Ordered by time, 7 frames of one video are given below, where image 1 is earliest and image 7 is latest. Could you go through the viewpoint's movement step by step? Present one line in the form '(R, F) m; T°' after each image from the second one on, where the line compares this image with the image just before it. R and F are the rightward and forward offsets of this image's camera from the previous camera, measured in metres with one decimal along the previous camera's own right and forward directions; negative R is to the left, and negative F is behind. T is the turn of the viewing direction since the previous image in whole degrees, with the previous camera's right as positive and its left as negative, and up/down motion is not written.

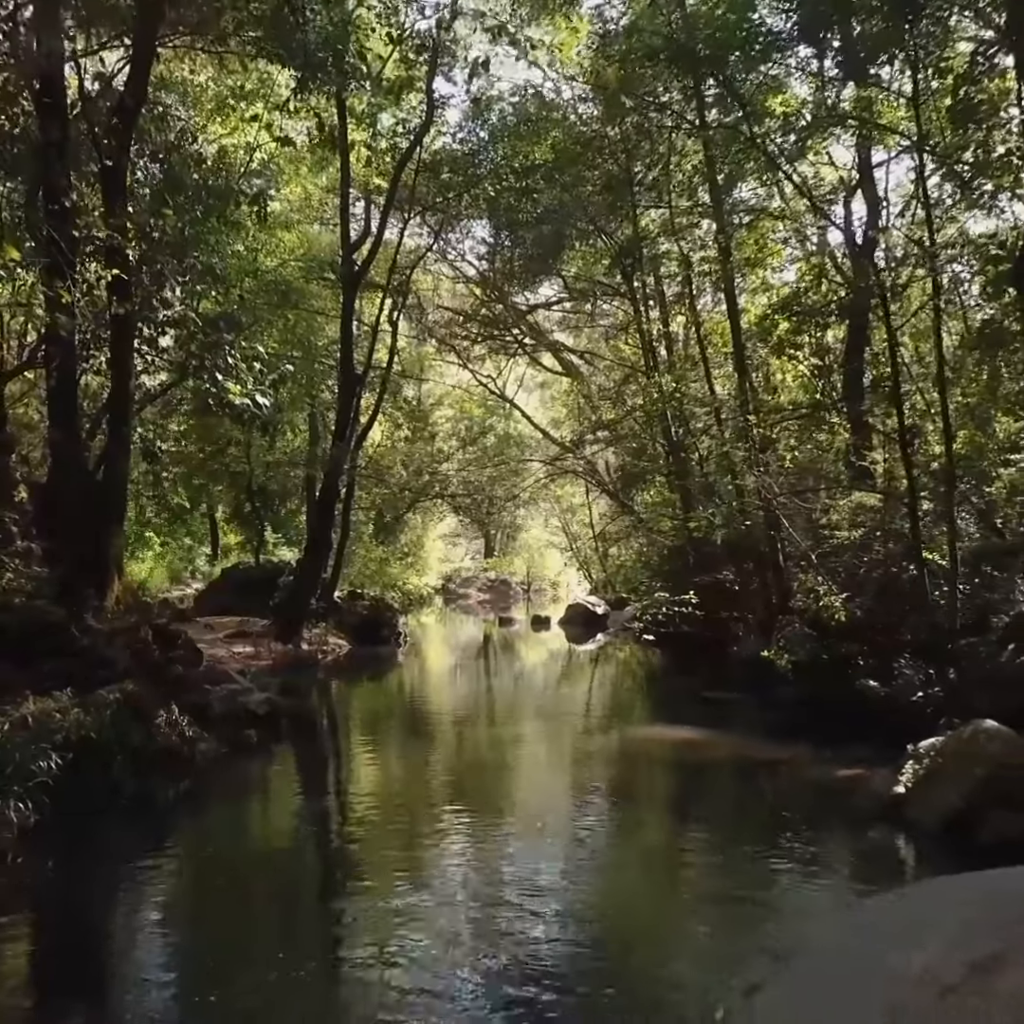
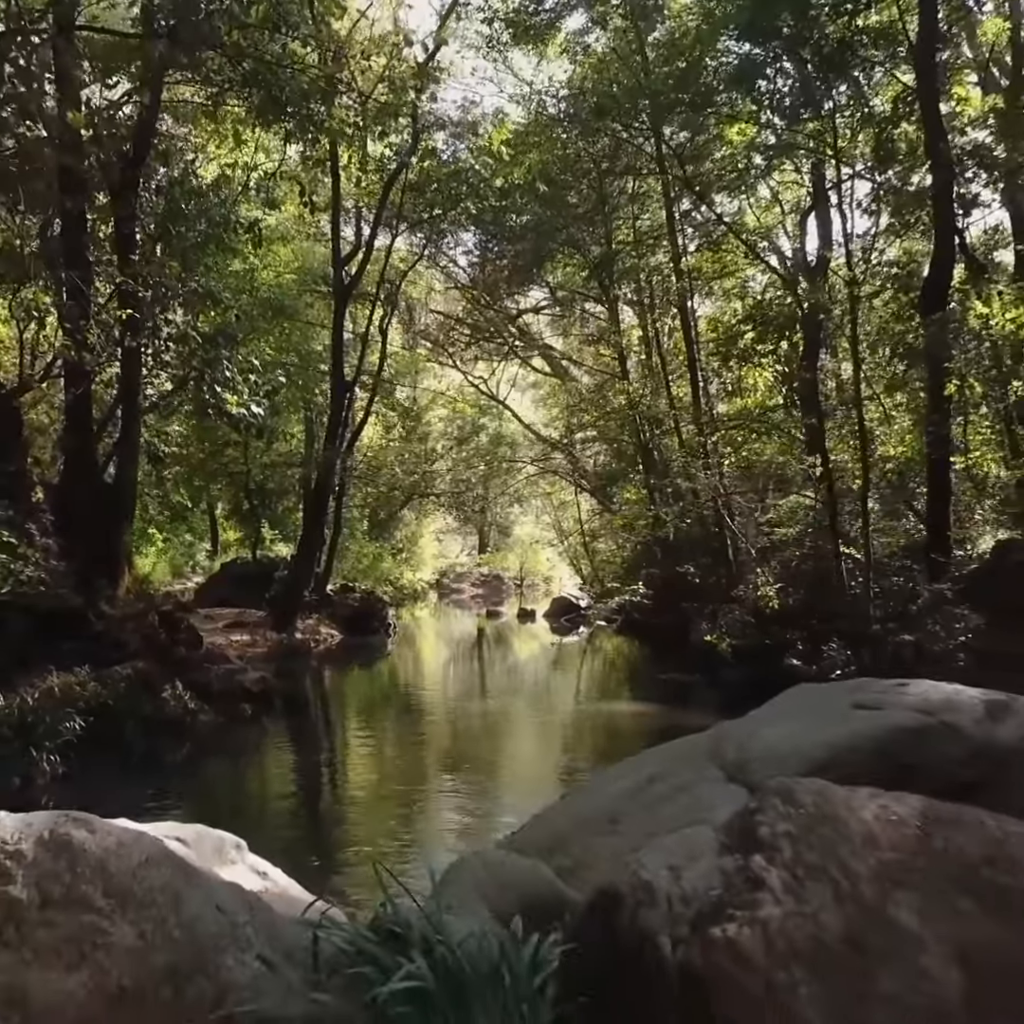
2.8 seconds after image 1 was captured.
(+0.4, -1.4) m; 0°
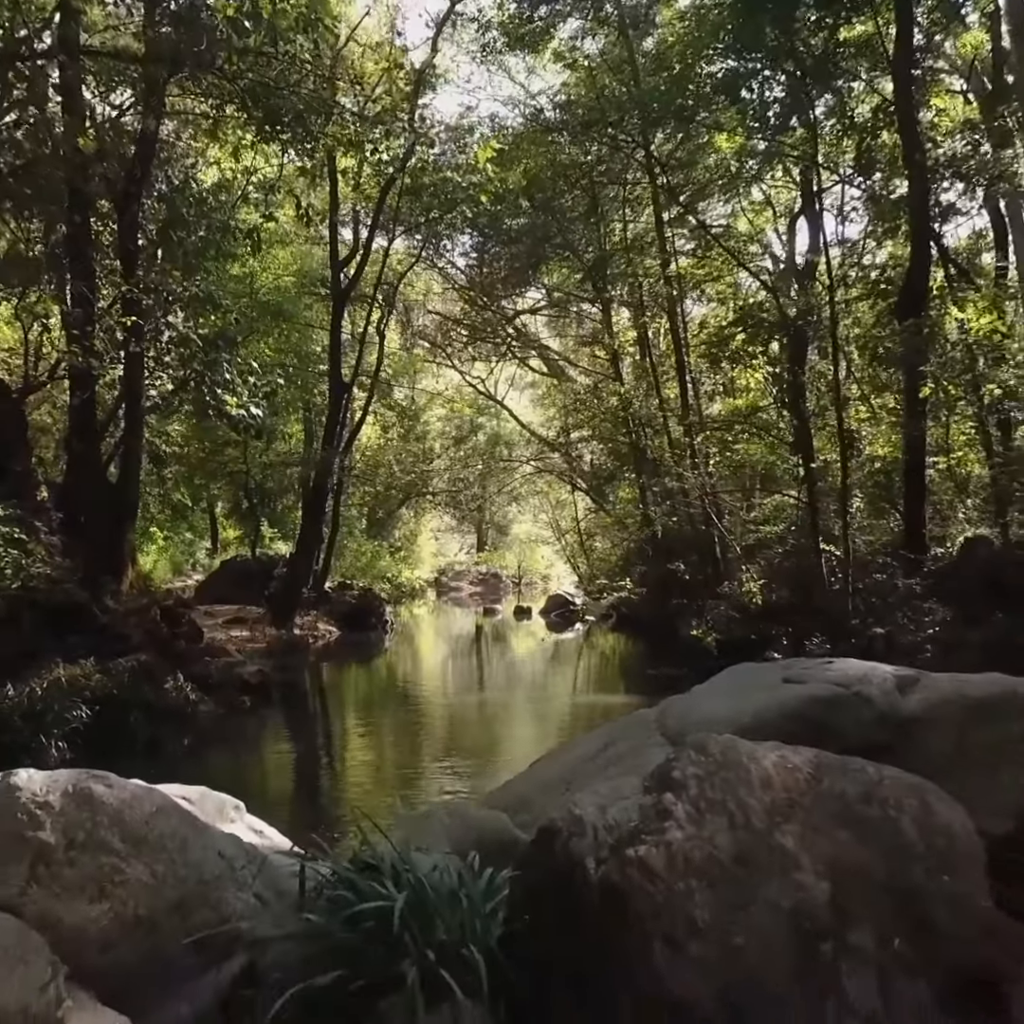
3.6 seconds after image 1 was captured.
(+0.1, -0.4) m; 0°
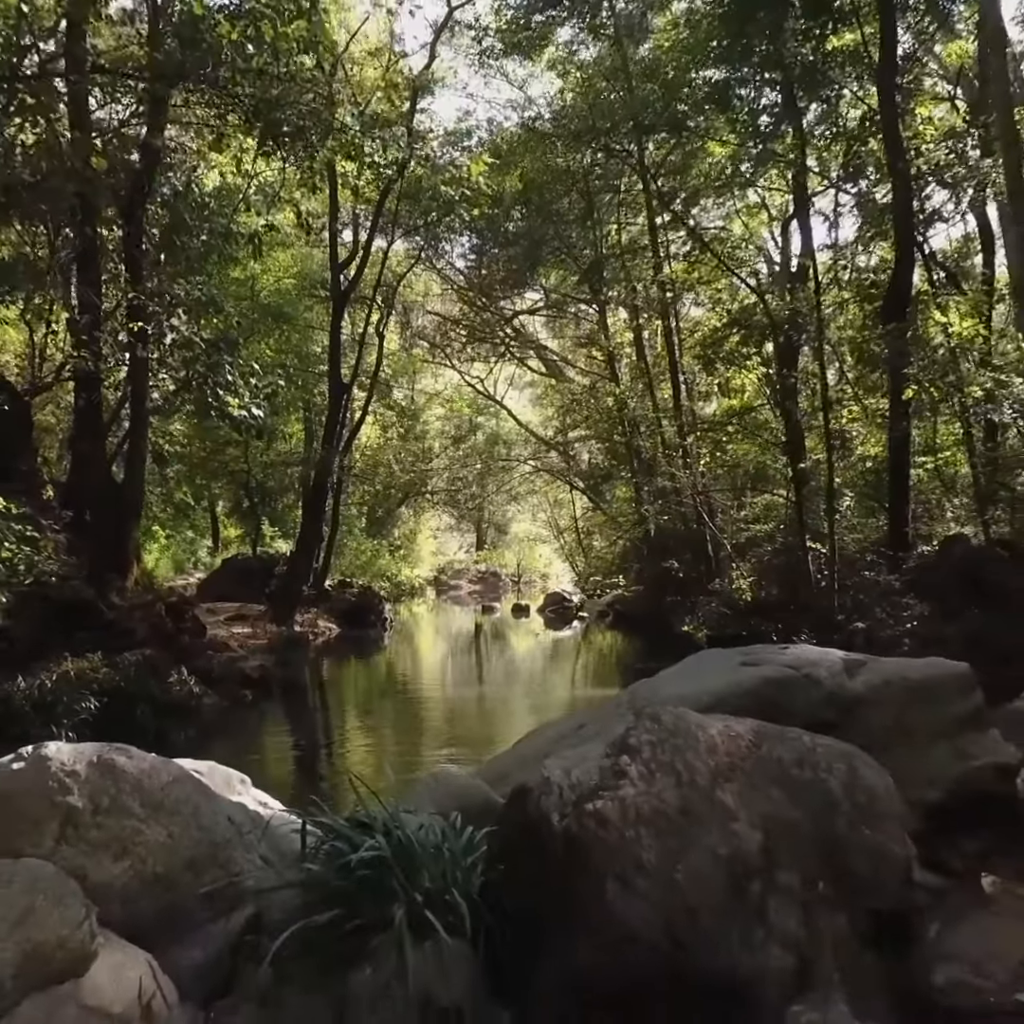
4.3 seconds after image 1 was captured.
(+0.1, -0.3) m; 0°
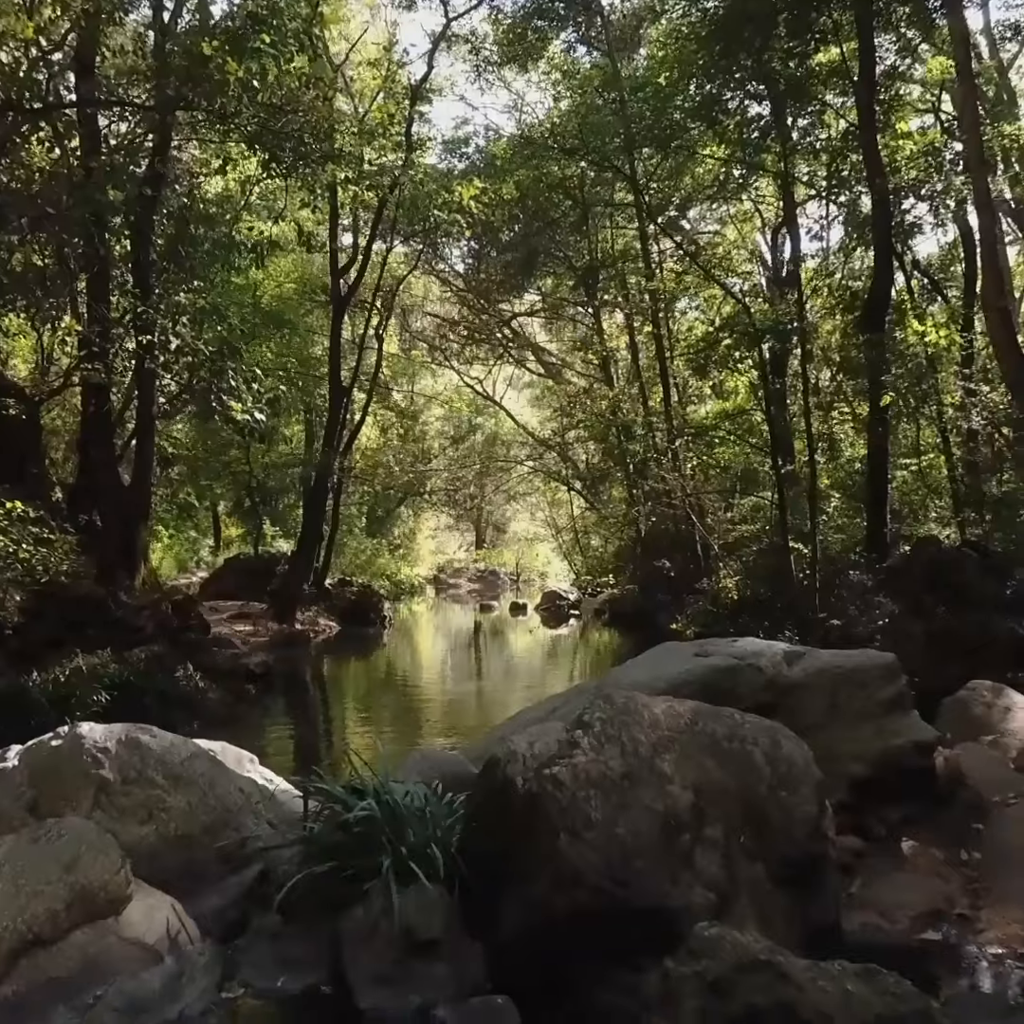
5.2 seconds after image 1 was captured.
(+0.1, -0.5) m; 0°
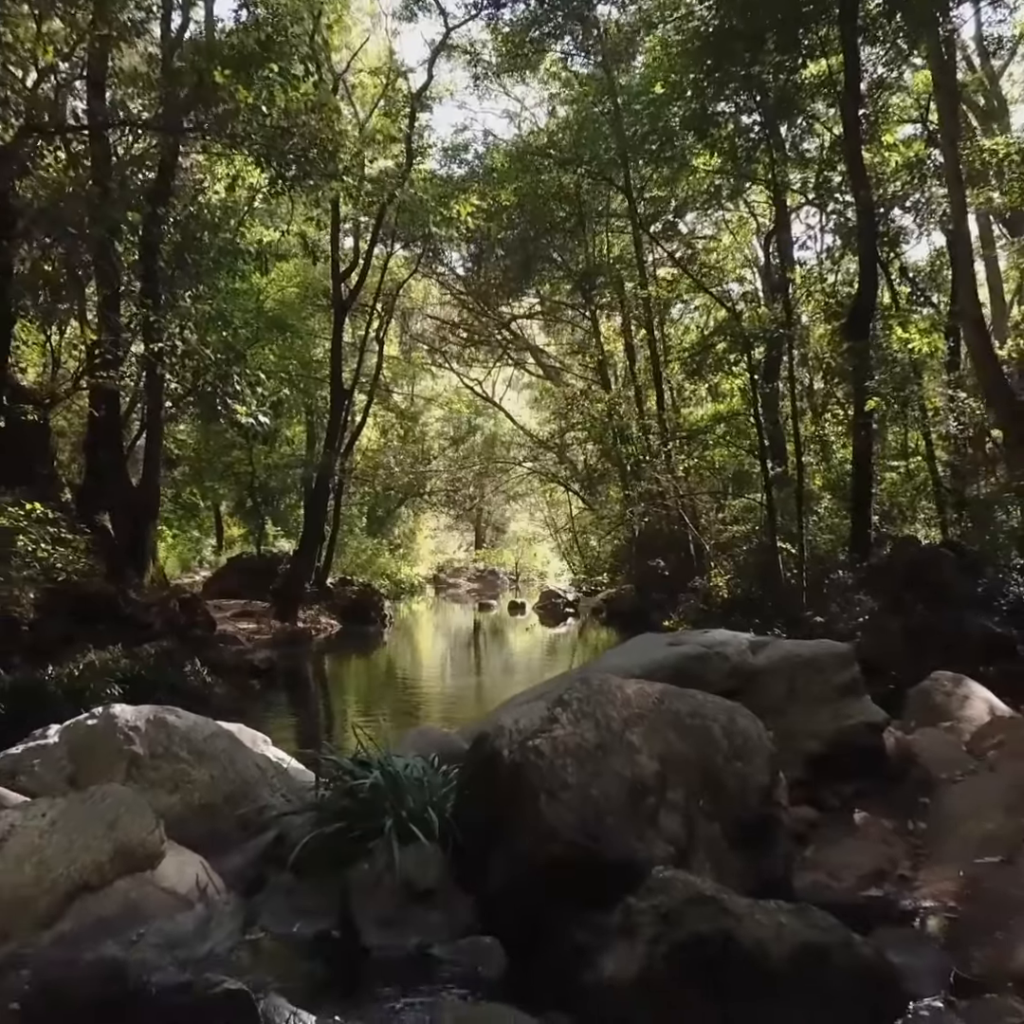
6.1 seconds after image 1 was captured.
(0.0, -0.4) m; 0°
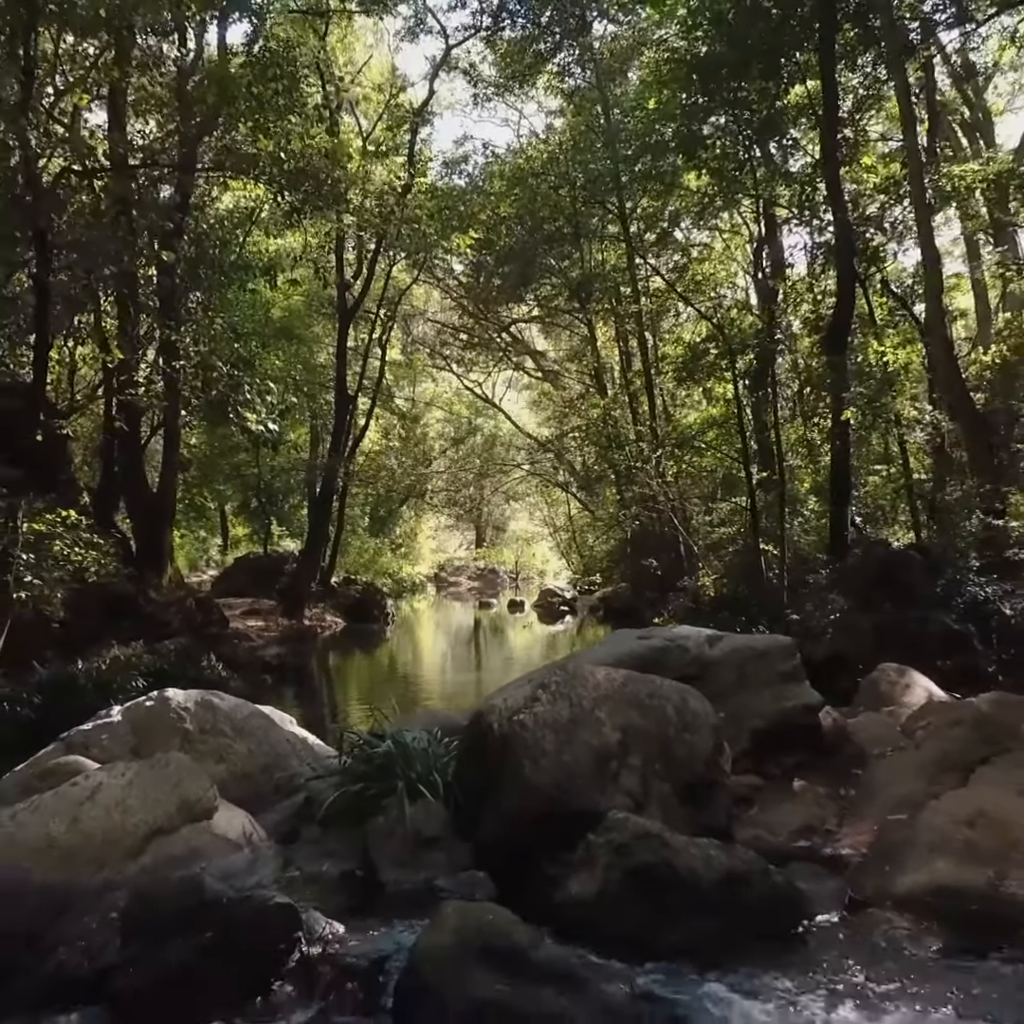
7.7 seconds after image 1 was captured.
(0.0, -0.8) m; 0°
